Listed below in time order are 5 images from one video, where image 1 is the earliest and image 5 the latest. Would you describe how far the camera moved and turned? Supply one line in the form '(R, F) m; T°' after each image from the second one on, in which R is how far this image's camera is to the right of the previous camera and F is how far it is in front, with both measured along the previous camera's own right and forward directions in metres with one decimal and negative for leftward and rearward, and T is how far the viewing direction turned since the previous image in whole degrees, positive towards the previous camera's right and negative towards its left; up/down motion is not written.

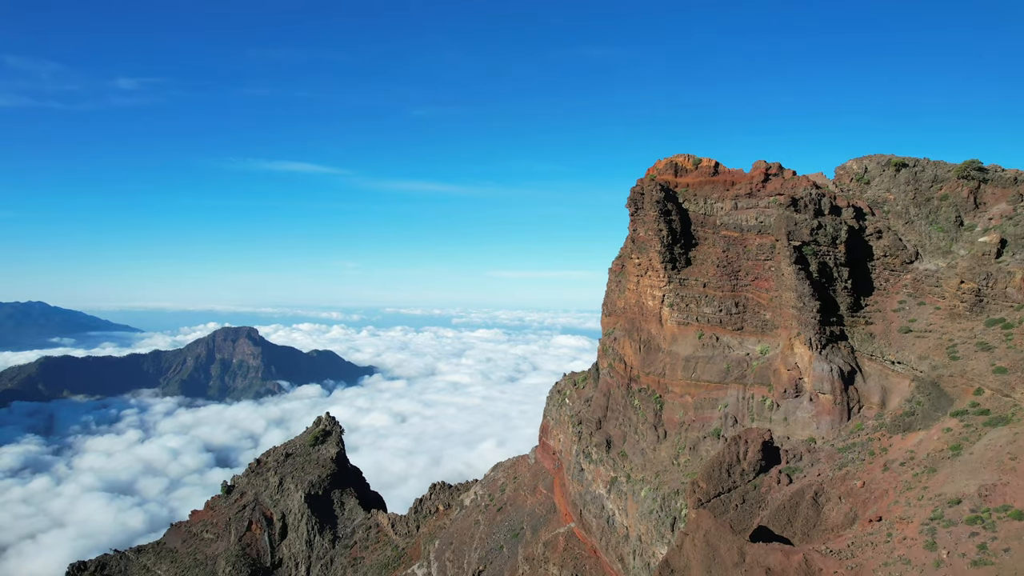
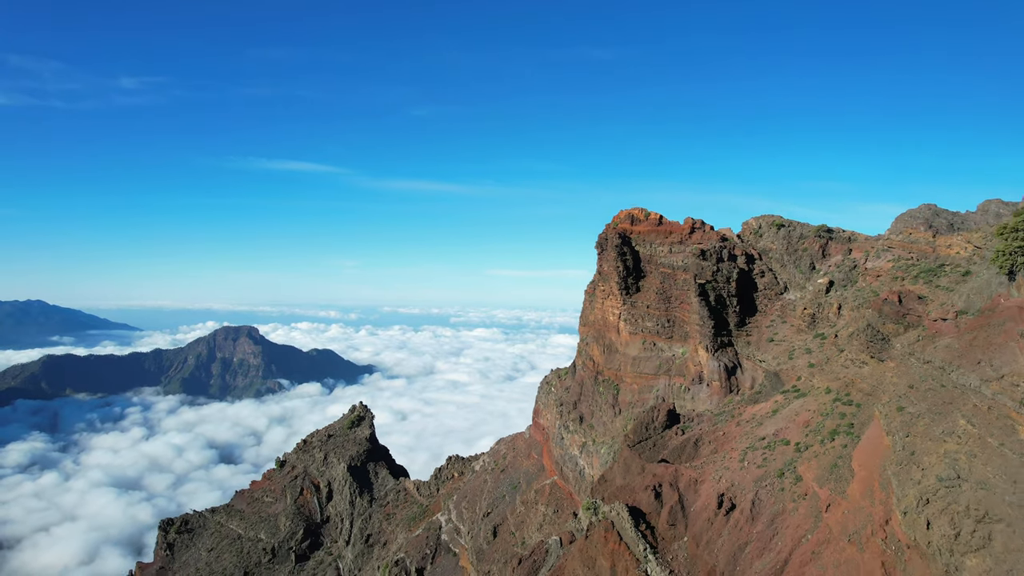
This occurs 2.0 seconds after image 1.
(-0.1, -9.6) m; 0°
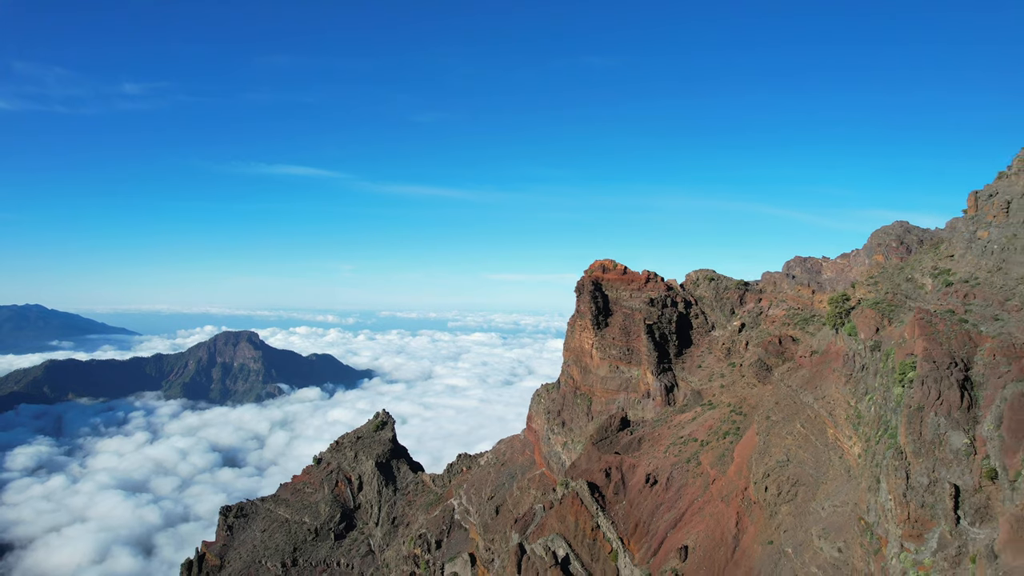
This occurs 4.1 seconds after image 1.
(-0.1, -10.2) m; 0°
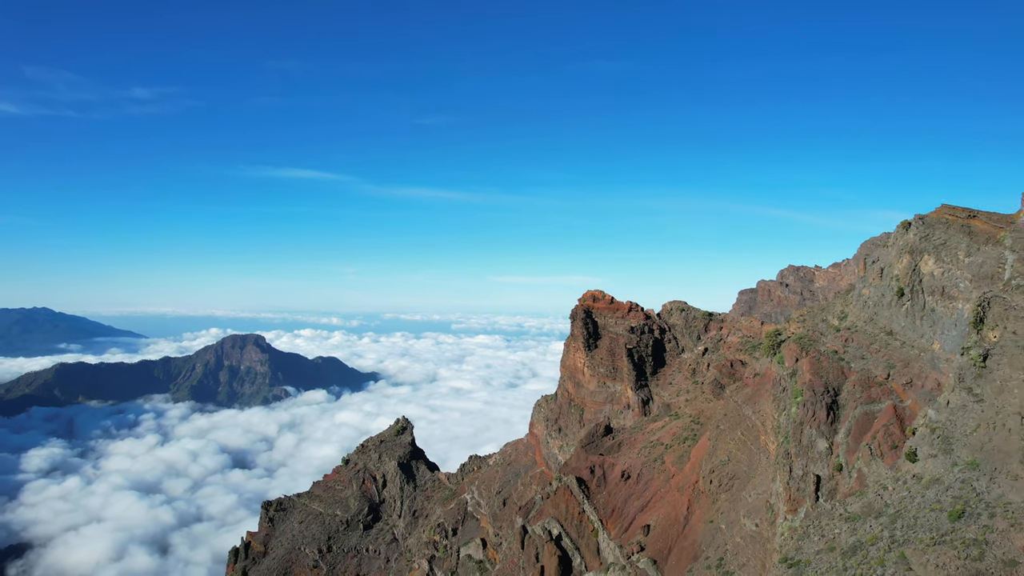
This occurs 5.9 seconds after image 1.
(-0.1, -8.3) m; 0°
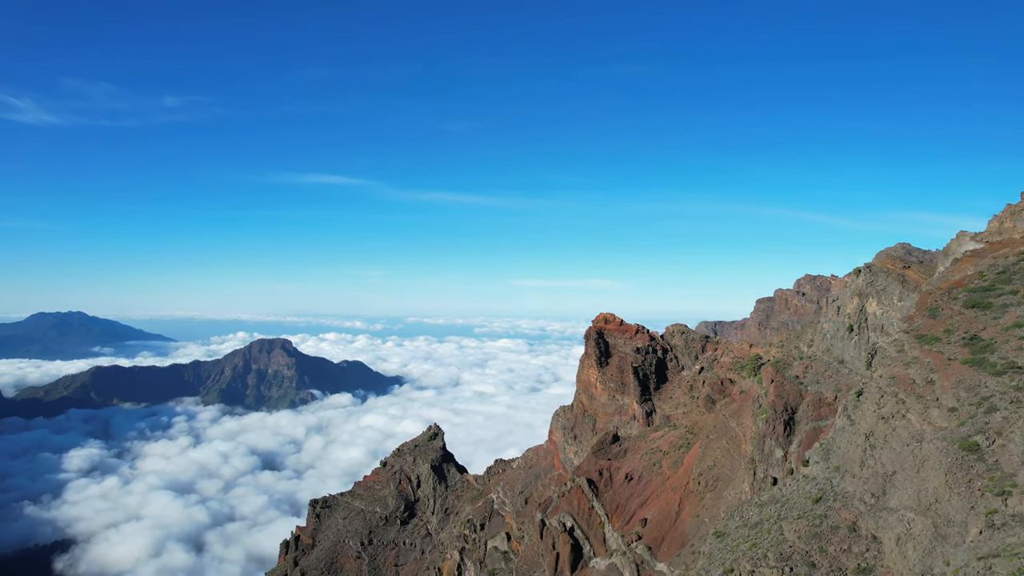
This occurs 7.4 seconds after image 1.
(0.0, -7.2) m; -2°
